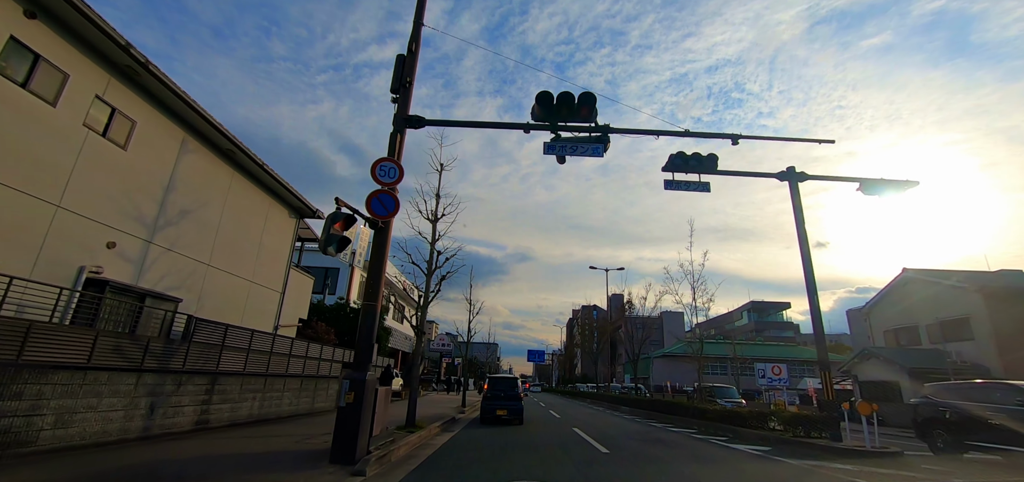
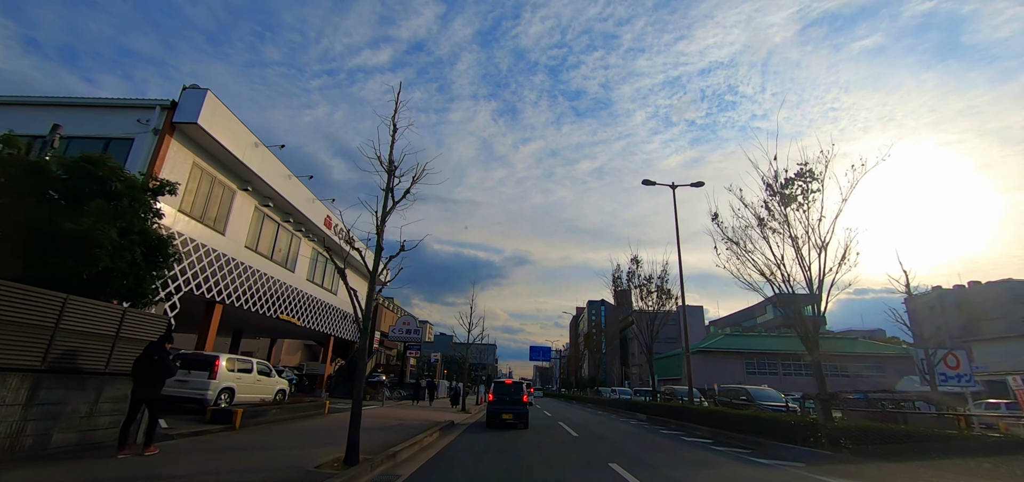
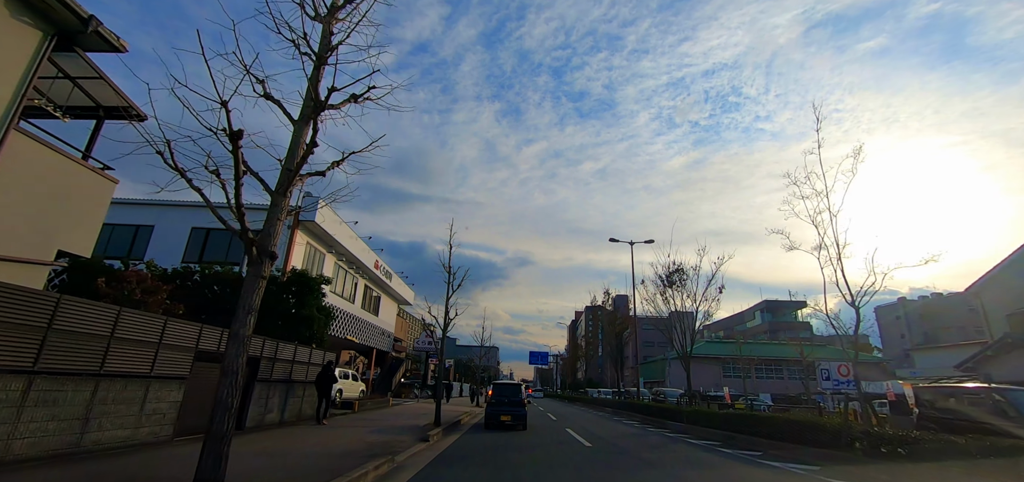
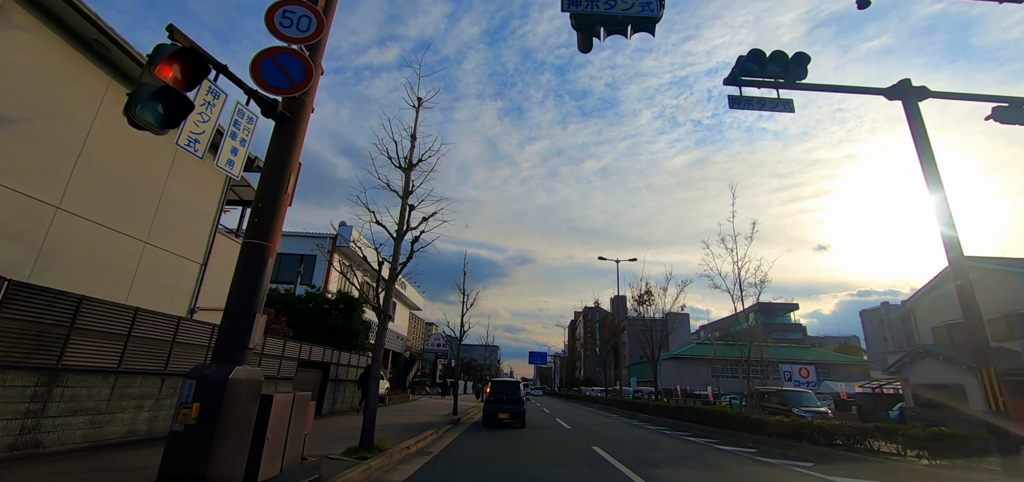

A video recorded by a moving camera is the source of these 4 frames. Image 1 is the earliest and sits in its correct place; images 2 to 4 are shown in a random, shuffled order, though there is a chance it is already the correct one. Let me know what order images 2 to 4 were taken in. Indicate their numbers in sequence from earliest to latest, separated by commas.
4, 3, 2
